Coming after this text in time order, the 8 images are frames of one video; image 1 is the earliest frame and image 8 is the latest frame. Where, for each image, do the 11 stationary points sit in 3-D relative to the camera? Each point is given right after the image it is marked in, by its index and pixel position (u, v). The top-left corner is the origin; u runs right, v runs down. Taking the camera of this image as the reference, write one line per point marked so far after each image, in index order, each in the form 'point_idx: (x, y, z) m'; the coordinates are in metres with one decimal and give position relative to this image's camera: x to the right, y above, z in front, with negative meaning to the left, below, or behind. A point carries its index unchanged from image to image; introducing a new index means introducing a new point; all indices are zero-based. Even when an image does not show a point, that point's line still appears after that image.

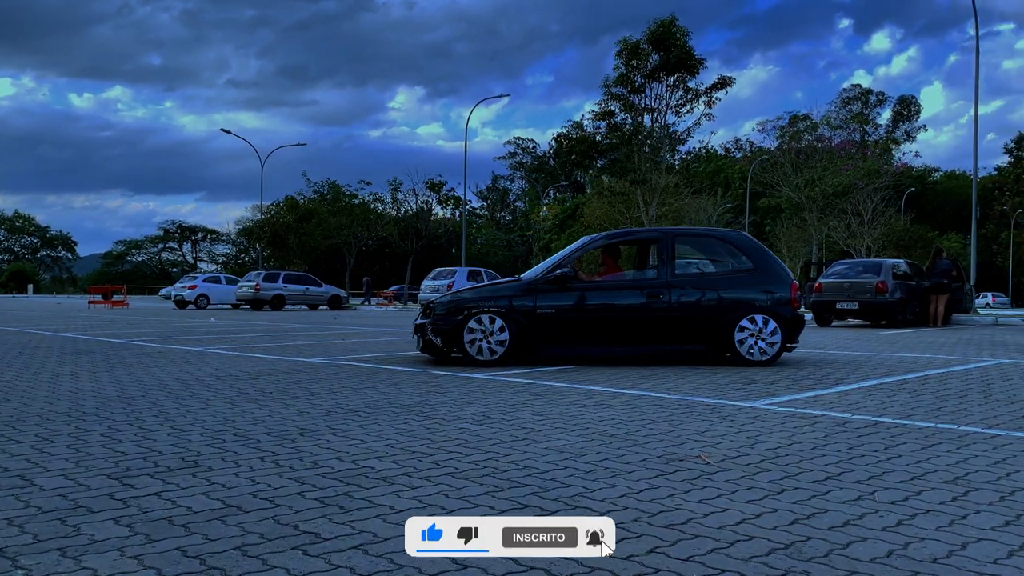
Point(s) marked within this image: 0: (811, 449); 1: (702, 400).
0: (+1.7, -0.9, +5.0) m
1: (+1.5, -0.9, +7.1) m
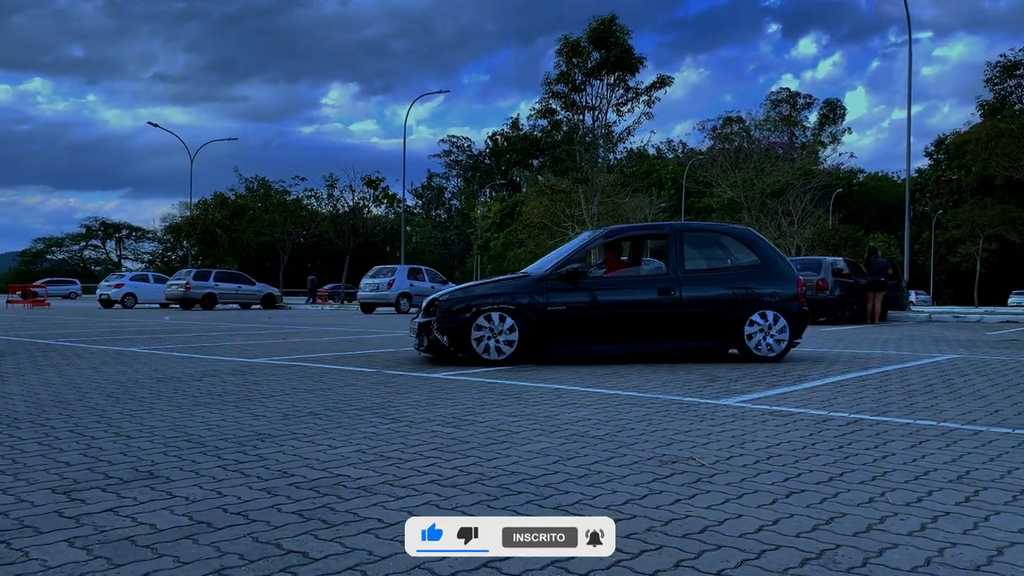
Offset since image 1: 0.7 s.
0: (+1.6, -0.9, +4.9) m
1: (+1.3, -0.9, +6.9) m
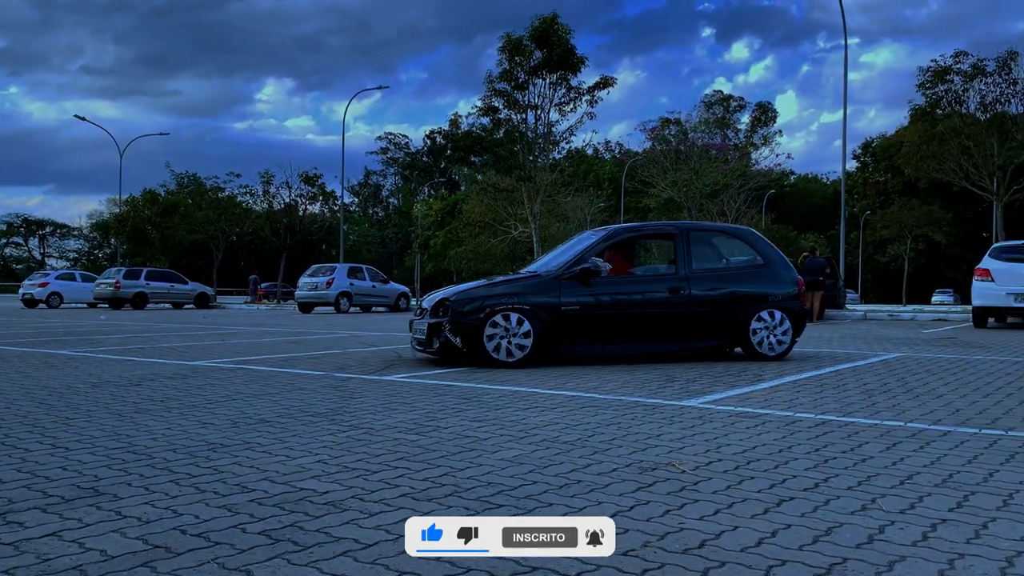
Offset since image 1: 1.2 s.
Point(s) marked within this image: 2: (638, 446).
0: (+1.4, -0.9, +4.8) m
1: (+1.0, -0.9, +6.8) m
2: (+0.7, -0.9, +4.8) m
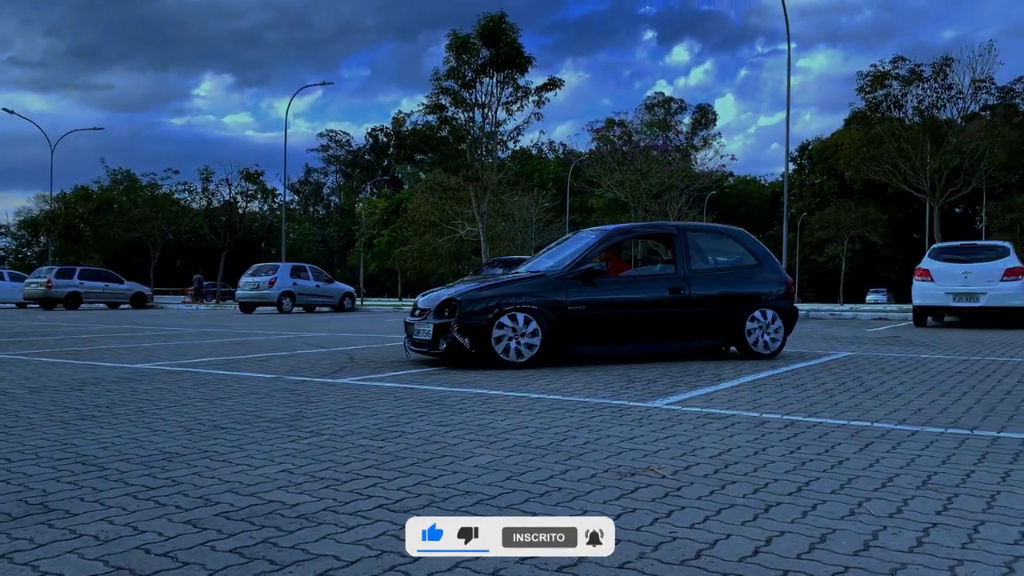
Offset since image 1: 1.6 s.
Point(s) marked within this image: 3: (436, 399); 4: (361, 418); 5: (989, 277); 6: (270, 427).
0: (+1.3, -0.9, +4.7) m
1: (+0.7, -0.9, +6.7) m
2: (+0.5, -0.9, +4.7) m
3: (-0.6, -0.9, +6.9) m
4: (-1.0, -0.9, +5.9) m
5: (+10.0, +0.2, +18.7) m
6: (-1.5, -0.9, +5.6) m
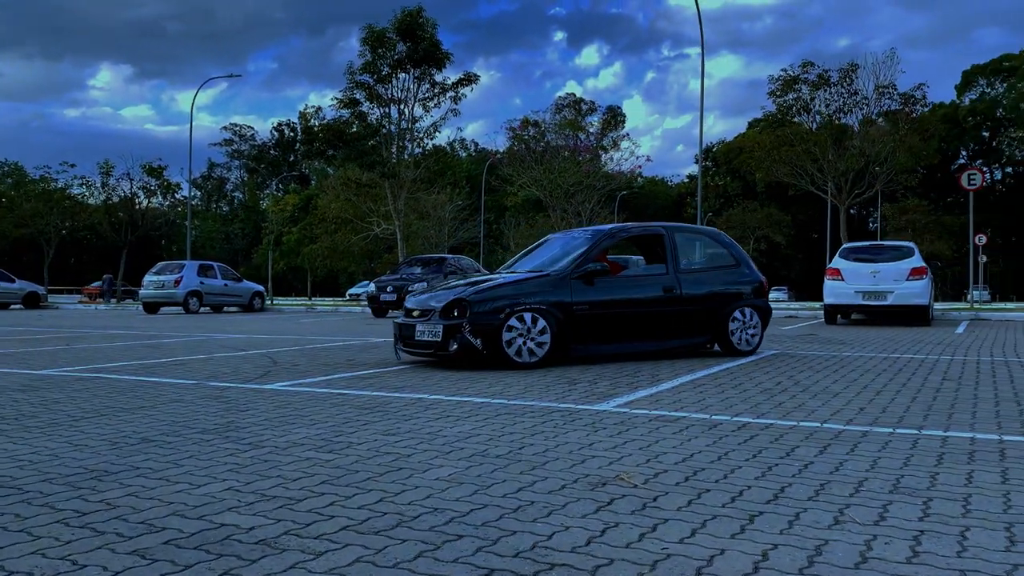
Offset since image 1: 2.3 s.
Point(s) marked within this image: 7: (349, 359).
0: (+1.1, -0.9, +4.6) m
1: (+0.3, -0.9, +6.6) m
2: (+0.3, -0.9, +4.5) m
3: (-1.0, -0.9, +6.6) m
4: (-1.3, -0.9, +5.6) m
5: (+8.4, +0.2, +19.4) m
6: (-1.8, -0.9, +5.2) m
7: (-2.0, -0.9, +11.1) m
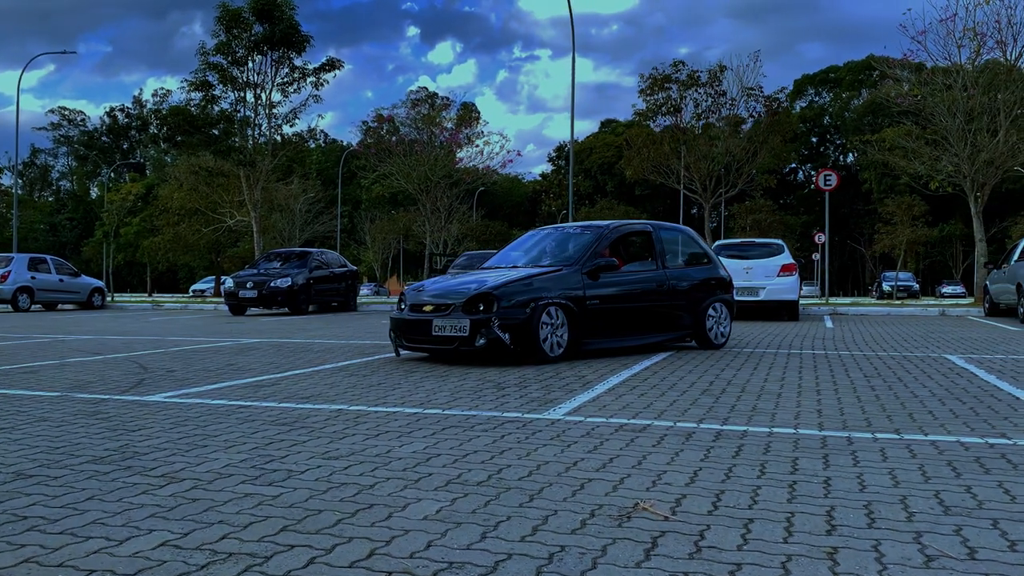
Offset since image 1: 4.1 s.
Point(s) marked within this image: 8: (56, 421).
0: (+1.0, -0.9, +4.1) m
1: (-0.1, -0.8, +5.9) m
2: (+0.3, -0.9, +3.9) m
3: (-1.4, -0.8, +5.7) m
4: (-1.5, -0.9, +4.6) m
5: (+5.7, +0.3, +19.9) m
6: (-1.9, -0.9, +4.2) m
7: (-3.2, -0.9, +10.0) m
8: (-2.9, -0.9, +5.7) m
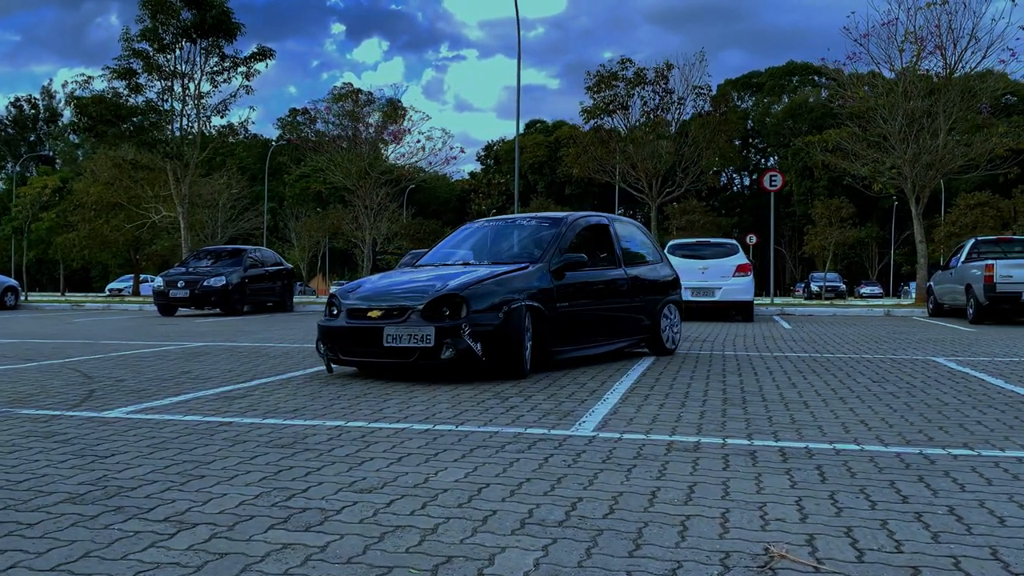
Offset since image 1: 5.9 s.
0: (+1.3, -0.9, +3.5) m
1: (0.0, -0.8, +5.2) m
2: (+0.6, -0.9, +3.3) m
3: (-1.2, -0.8, +4.9) m
4: (-1.3, -0.9, +3.9) m
5: (+4.7, +0.3, +19.7) m
6: (-1.6, -0.9, +3.4) m
7: (-3.3, -0.9, +9.1) m
8: (-2.7, -0.9, +4.8) m
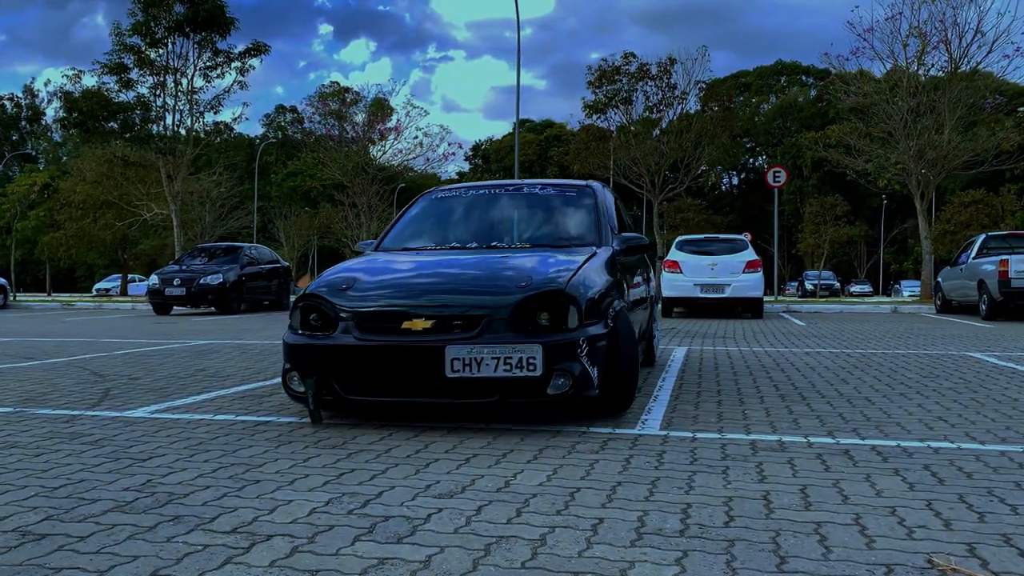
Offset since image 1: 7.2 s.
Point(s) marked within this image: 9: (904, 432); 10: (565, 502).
0: (+1.6, -0.8, +3.2) m
1: (+0.4, -0.8, +4.9) m
2: (+1.0, -0.8, +2.9) m
3: (-0.9, -0.8, +4.6) m
4: (-0.9, -0.8, +3.5) m
5: (+4.8, +0.4, +19.4) m
6: (-1.3, -0.8, +3.0) m
7: (-3.0, -0.8, +8.7) m
8: (-2.4, -0.8, +4.4) m
9: (+2.3, -0.8, +5.0) m
10: (+0.2, -0.8, +3.3) m
